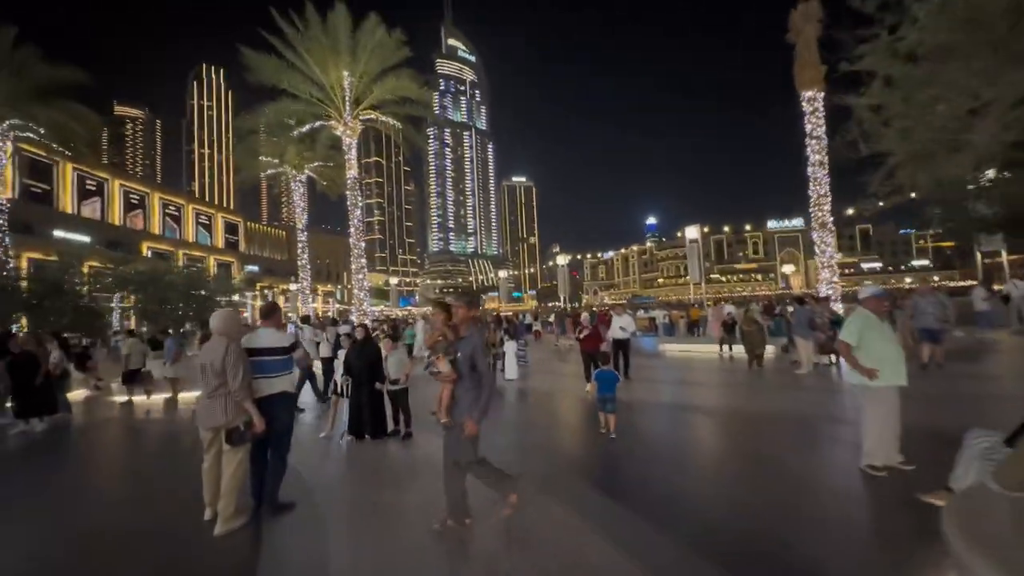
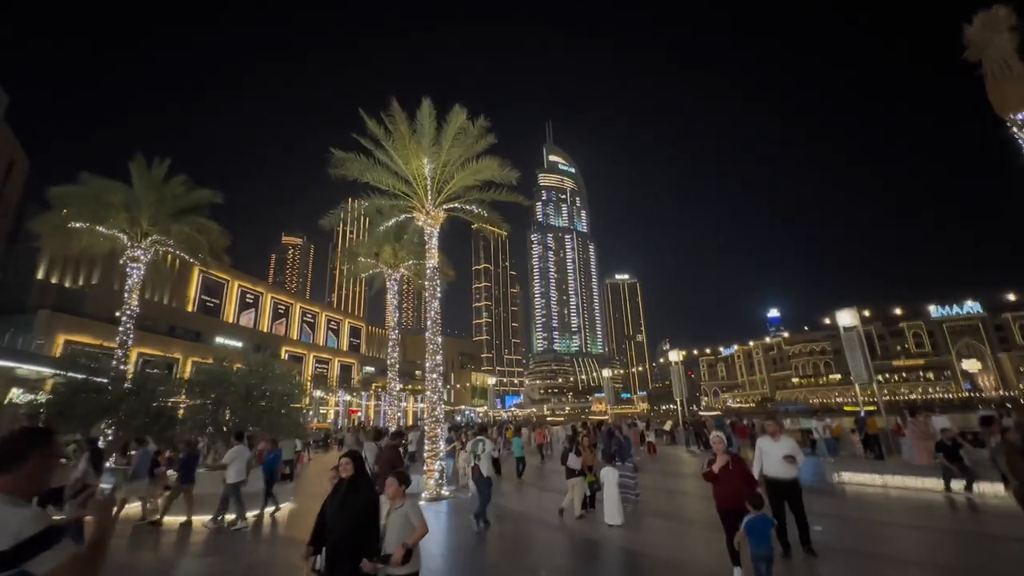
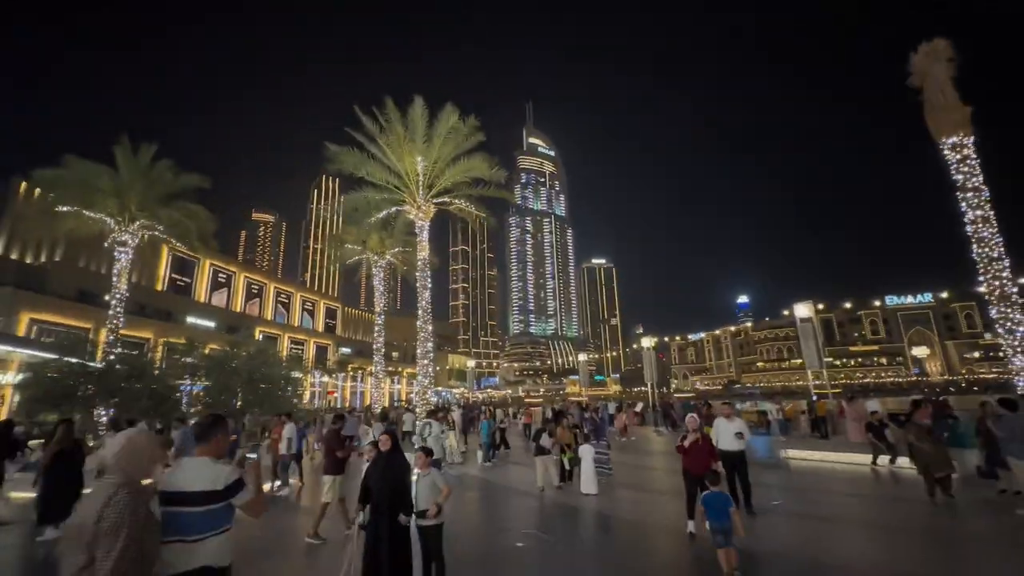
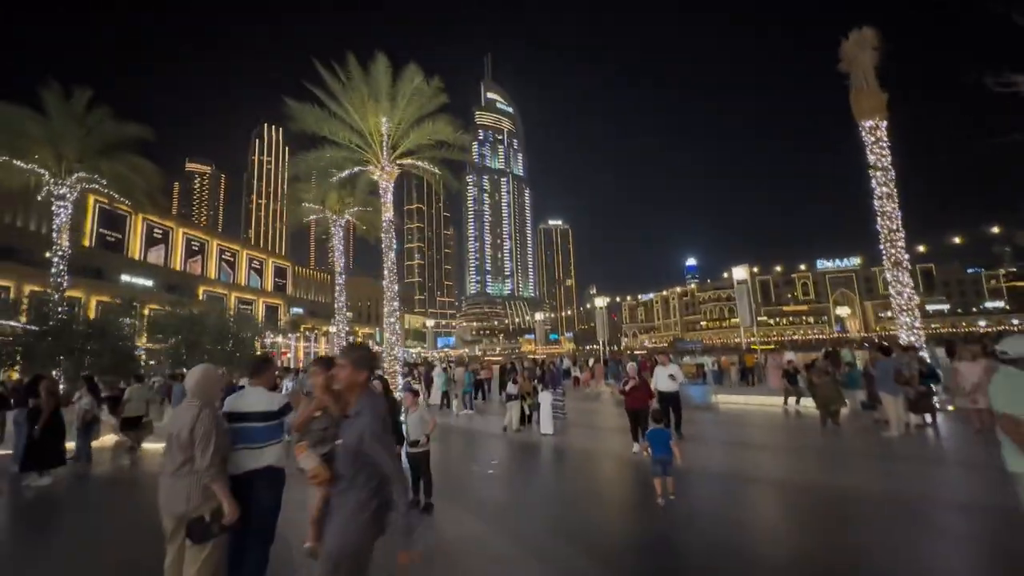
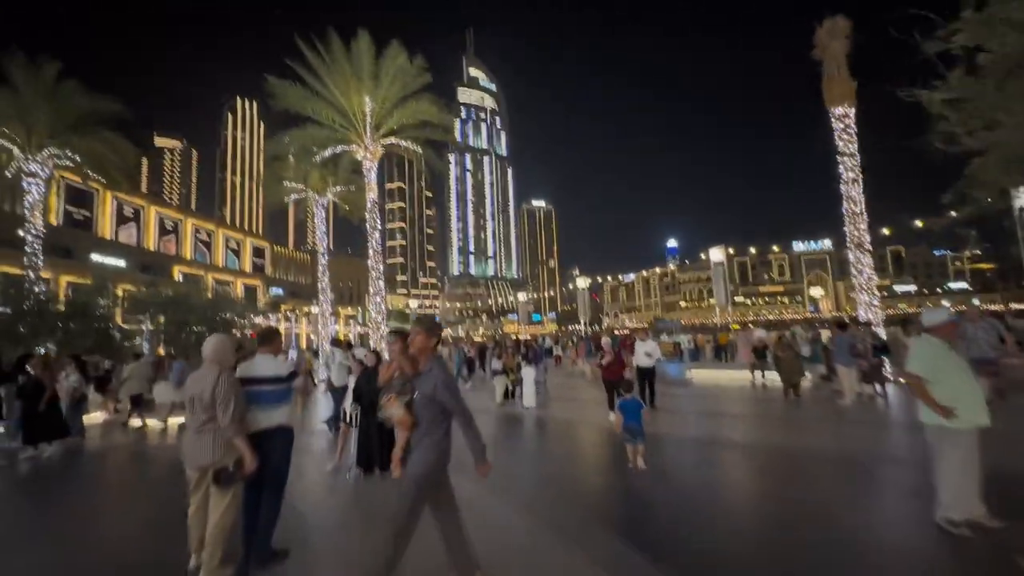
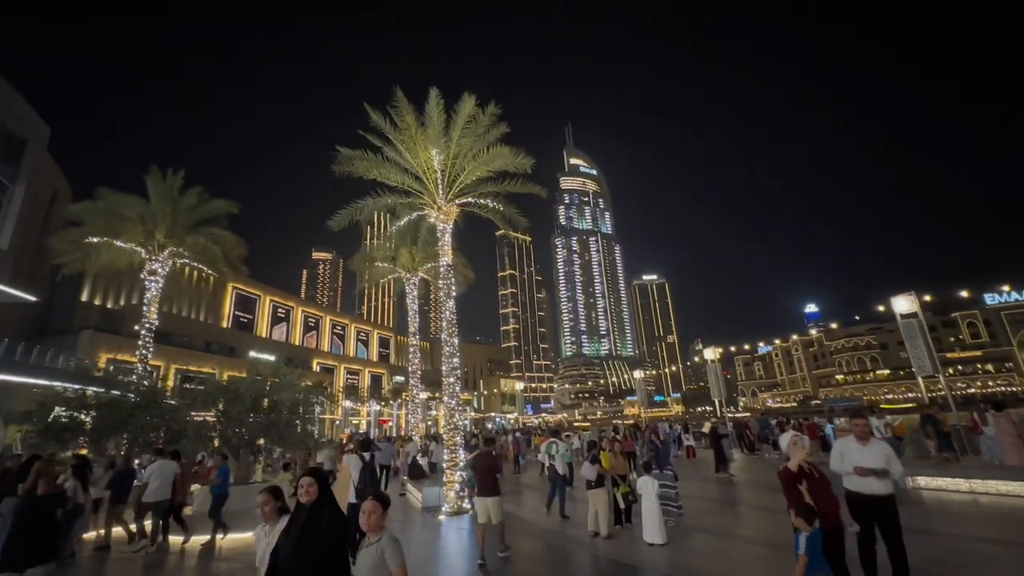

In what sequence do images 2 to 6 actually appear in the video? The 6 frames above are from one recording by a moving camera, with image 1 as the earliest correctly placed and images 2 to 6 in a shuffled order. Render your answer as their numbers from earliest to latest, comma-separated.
5, 4, 3, 2, 6
